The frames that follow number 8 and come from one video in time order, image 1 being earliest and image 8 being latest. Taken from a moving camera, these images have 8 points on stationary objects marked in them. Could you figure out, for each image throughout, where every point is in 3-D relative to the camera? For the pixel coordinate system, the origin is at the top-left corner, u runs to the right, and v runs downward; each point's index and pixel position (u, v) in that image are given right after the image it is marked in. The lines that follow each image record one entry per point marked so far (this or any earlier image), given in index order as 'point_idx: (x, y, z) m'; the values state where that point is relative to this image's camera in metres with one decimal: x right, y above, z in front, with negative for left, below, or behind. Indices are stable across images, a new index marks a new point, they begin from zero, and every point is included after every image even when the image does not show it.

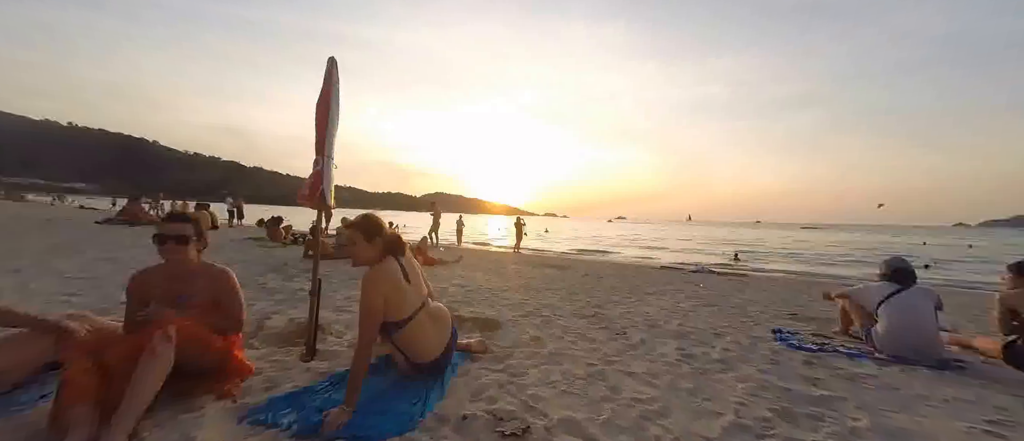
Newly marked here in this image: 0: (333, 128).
0: (-2.0, +1.0, +4.1) m
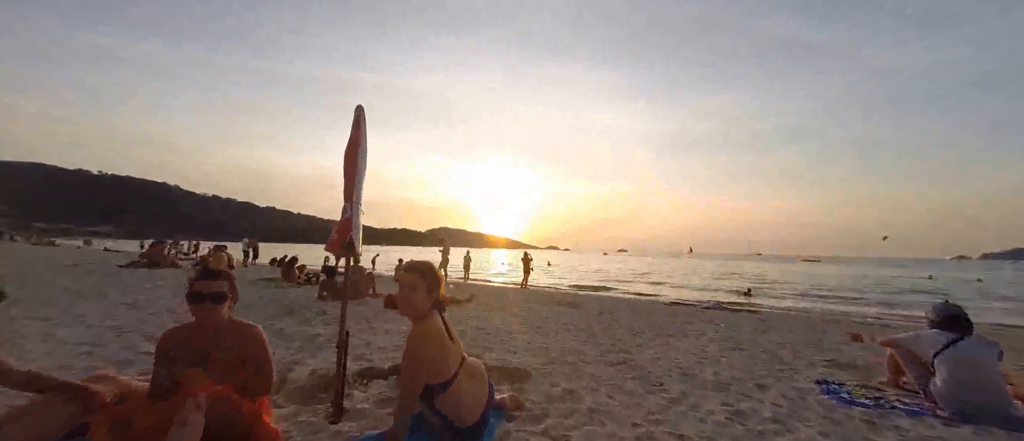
0: (-1.7, +0.5, +4.1) m
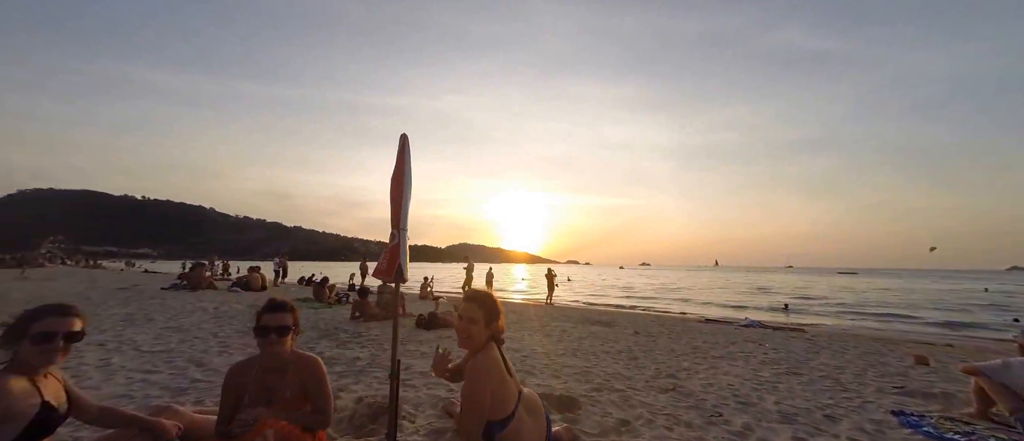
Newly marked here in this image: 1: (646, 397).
0: (-1.2, +0.2, +4.2) m
1: (+1.7, -2.2, +4.6) m
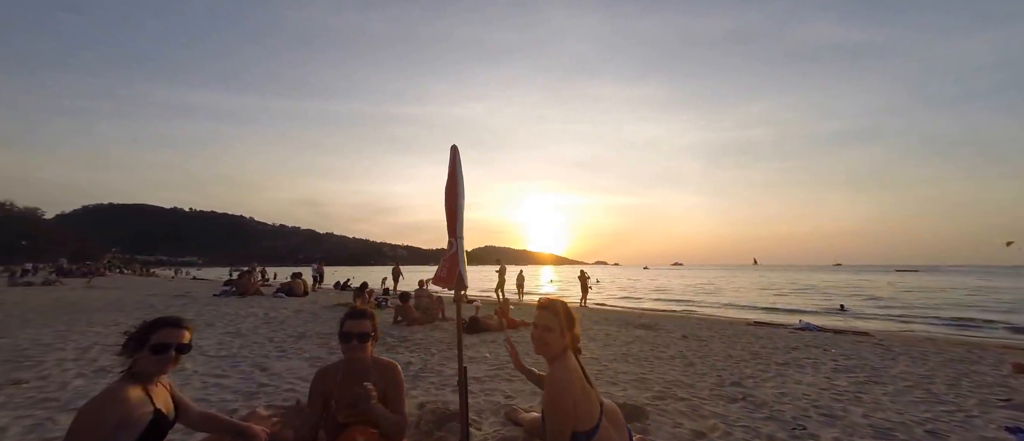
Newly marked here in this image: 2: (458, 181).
0: (-0.6, +0.1, +4.2) m
1: (+2.4, -2.2, +4.4) m
2: (-0.7, +0.5, +4.4) m
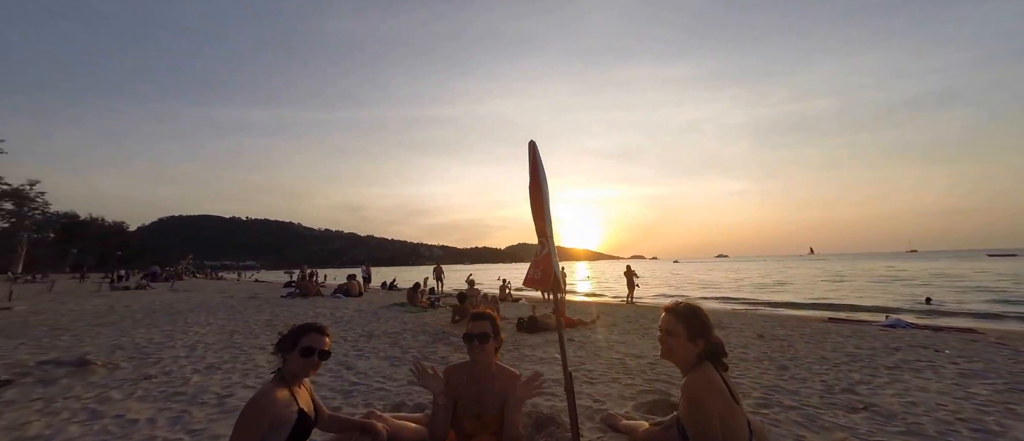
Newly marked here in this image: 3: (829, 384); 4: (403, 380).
0: (+0.4, +0.1, +4.2) m
1: (+3.5, -2.1, +4.0) m
2: (+0.4, +0.4, +4.3) m
3: (+4.4, -2.3, +5.2) m
4: (-1.8, -2.7, +6.3) m
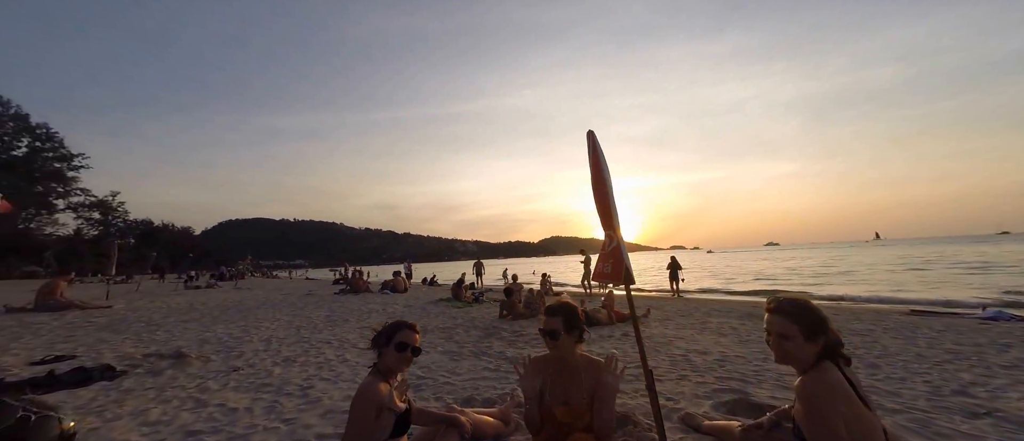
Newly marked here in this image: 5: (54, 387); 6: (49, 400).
0: (+1.2, +0.2, +4.0) m
1: (+4.2, -1.9, +3.6) m
2: (+1.1, +0.5, +4.2) m
3: (+5.3, -2.1, +4.8) m
4: (-0.8, -2.6, +6.4) m
5: (-7.1, -2.6, +5.8) m
6: (-6.4, -2.5, +5.2) m
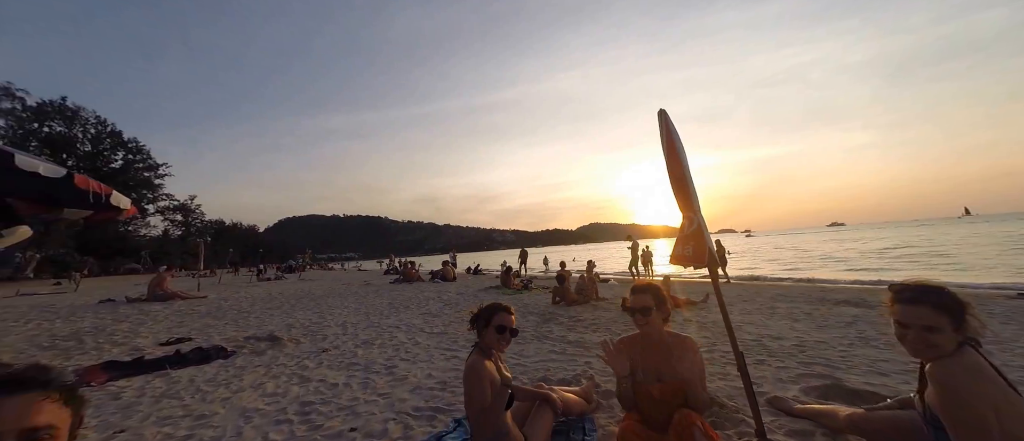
0: (+2.0, +0.4, +4.0) m
1: (+5.0, -1.6, +3.2) m
2: (+1.9, +0.7, +4.1) m
3: (+6.3, -1.7, +4.2) m
4: (+0.4, -2.4, +6.6) m
5: (-6.0, -2.6, +6.7) m
6: (-5.4, -2.5, +6.1) m
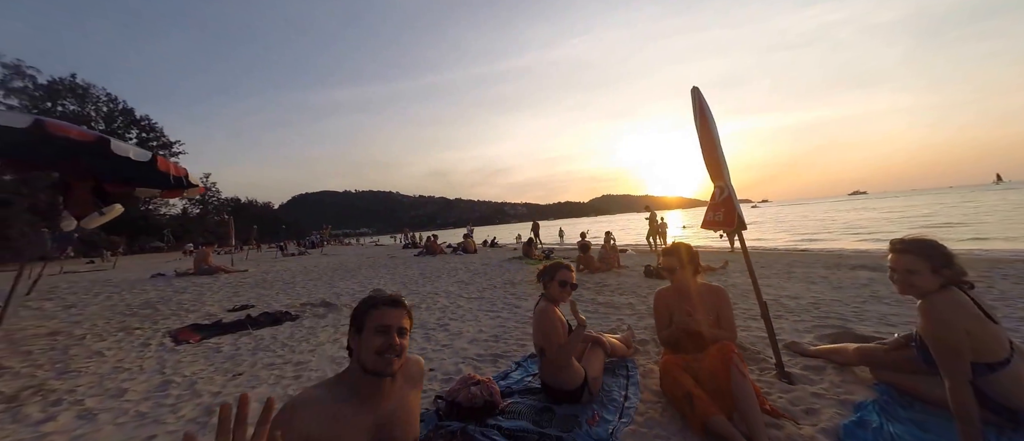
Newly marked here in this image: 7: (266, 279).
0: (+2.5, +0.7, +4.4) m
1: (+5.6, -1.3, +3.7) m
2: (+2.5, +1.1, +4.5) m
3: (+6.9, -1.2, +4.6) m
4: (+1.1, -1.9, +7.3) m
5: (-5.2, -2.1, +7.7) m
6: (-4.6, -2.1, +7.0) m
7: (-11.8, -2.8, +18.1) m
